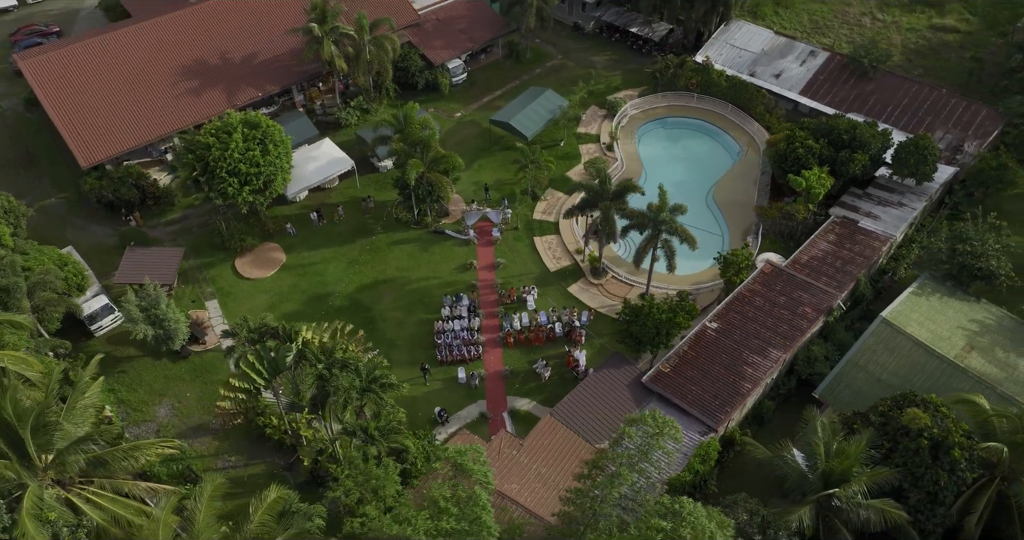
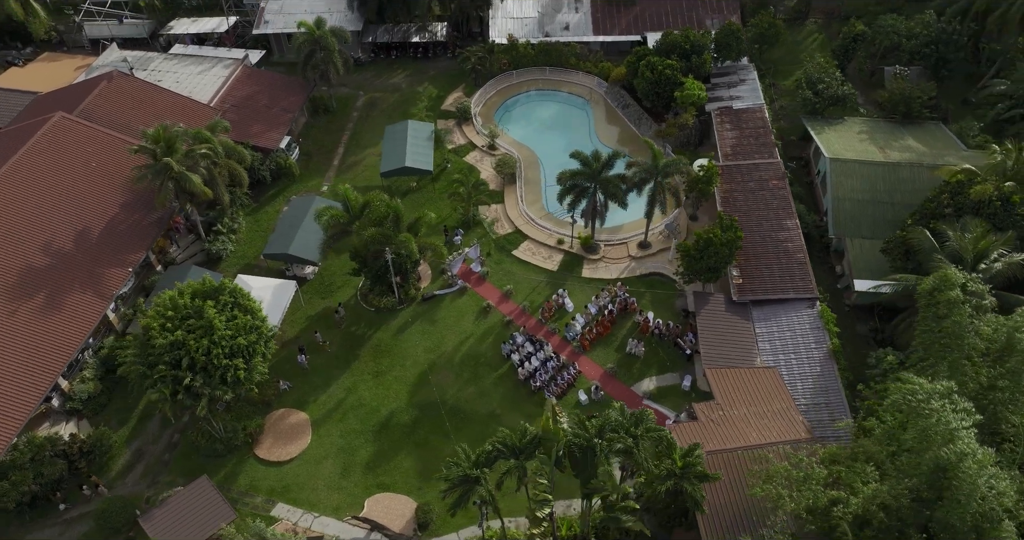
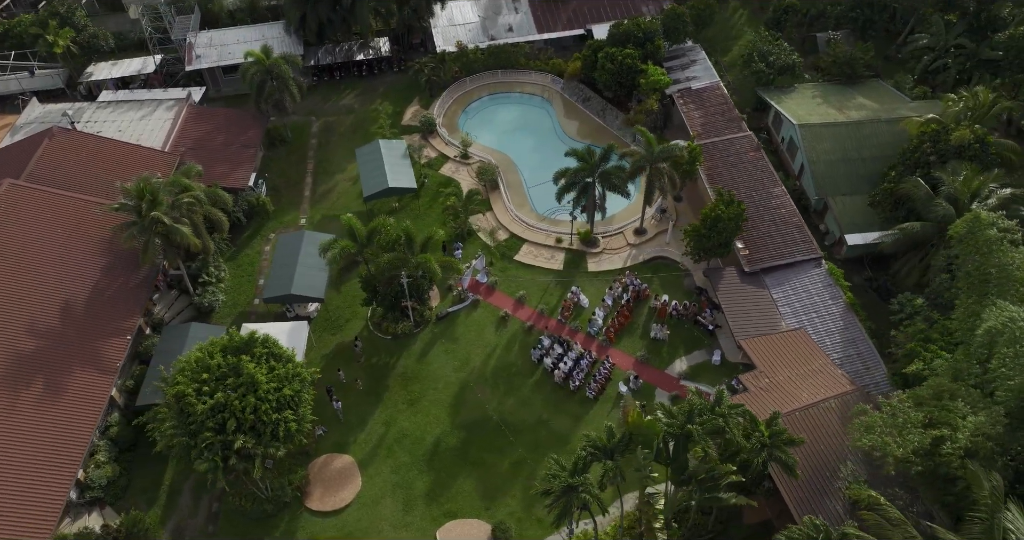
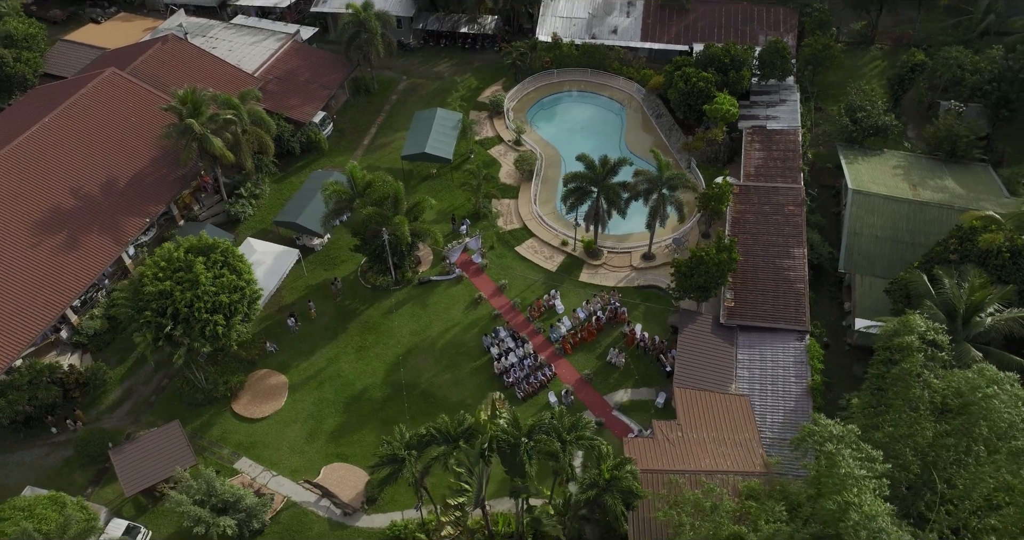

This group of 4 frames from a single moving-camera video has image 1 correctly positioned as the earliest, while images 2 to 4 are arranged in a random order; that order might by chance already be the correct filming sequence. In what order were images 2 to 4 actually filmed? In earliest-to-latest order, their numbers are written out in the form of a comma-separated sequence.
4, 2, 3
